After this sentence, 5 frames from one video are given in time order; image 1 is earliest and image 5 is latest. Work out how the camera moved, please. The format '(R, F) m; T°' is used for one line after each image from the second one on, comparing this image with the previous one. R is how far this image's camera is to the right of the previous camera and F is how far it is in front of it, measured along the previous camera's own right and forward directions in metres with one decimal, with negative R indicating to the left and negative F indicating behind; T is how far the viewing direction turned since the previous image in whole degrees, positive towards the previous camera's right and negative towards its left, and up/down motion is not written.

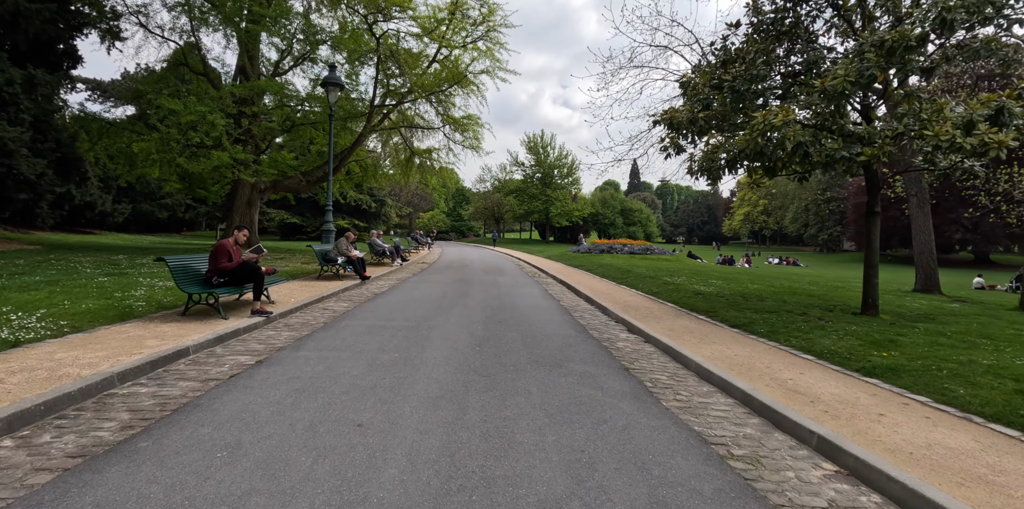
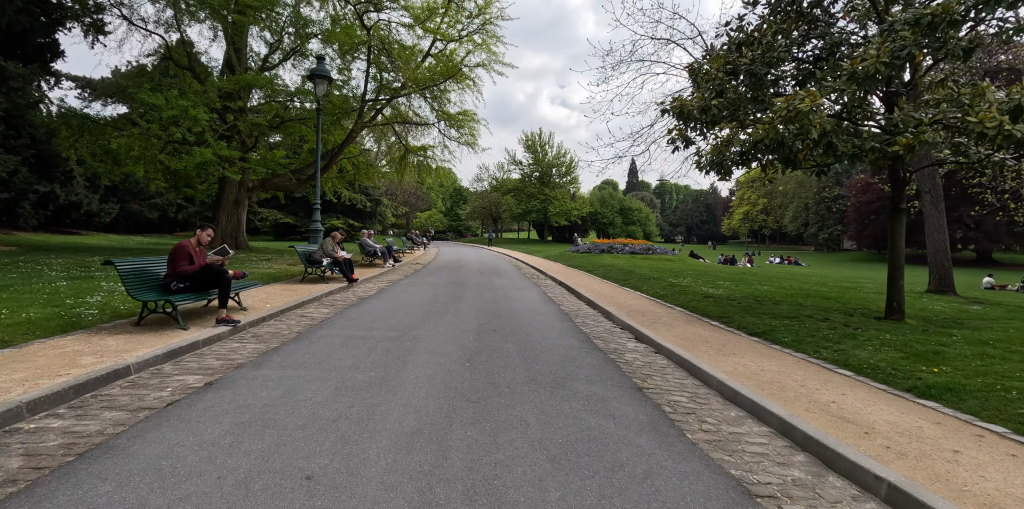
(0.0, +0.9) m; 0°
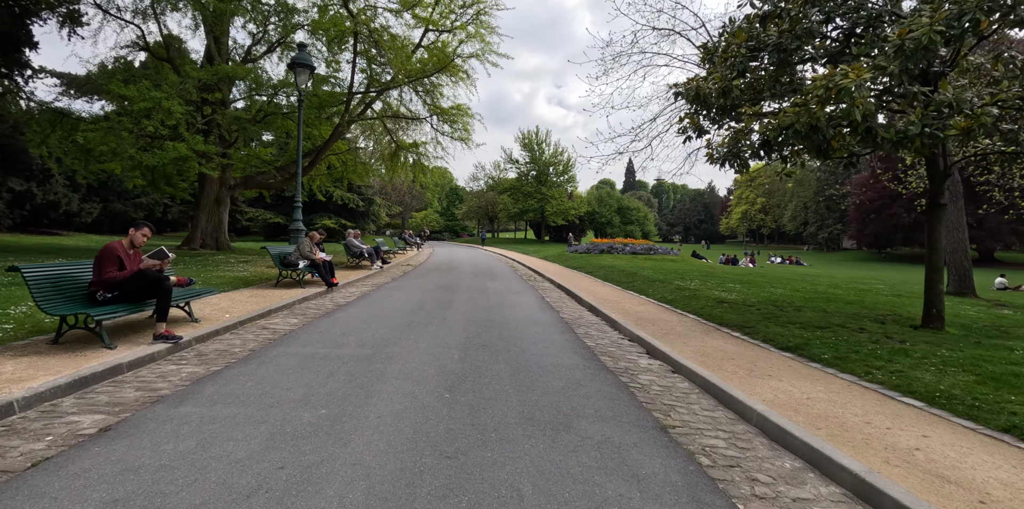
(+0.1, +1.1) m; 0°
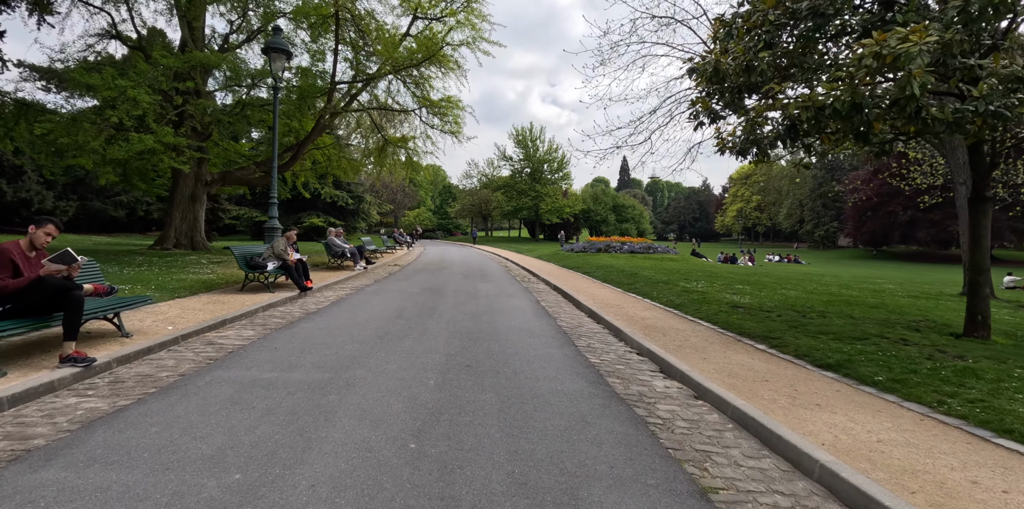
(+0.1, +1.1) m; +1°
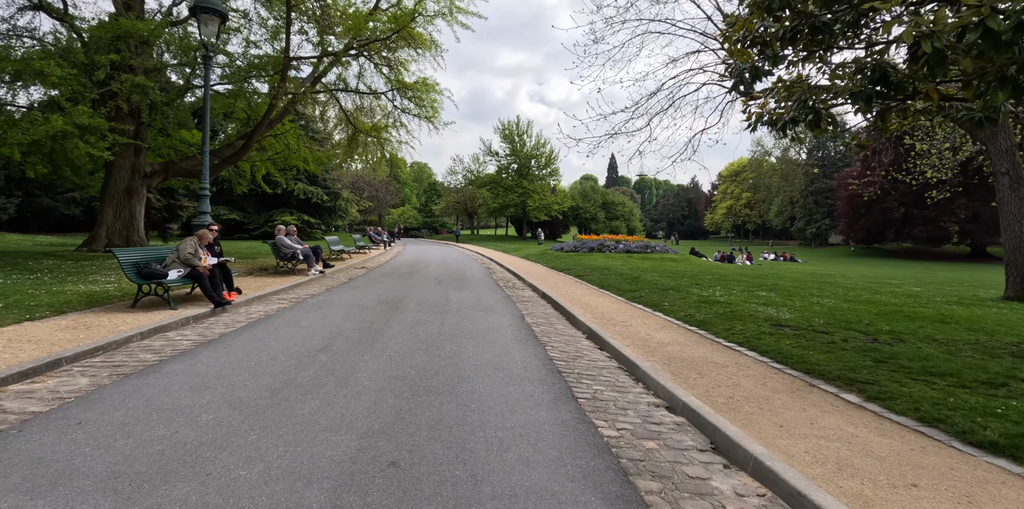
(+0.2, +2.4) m; +1°
